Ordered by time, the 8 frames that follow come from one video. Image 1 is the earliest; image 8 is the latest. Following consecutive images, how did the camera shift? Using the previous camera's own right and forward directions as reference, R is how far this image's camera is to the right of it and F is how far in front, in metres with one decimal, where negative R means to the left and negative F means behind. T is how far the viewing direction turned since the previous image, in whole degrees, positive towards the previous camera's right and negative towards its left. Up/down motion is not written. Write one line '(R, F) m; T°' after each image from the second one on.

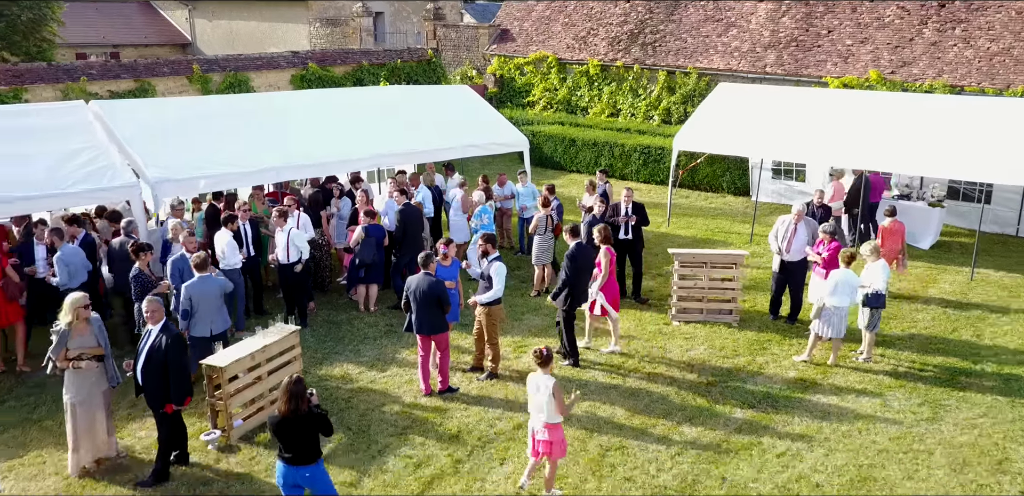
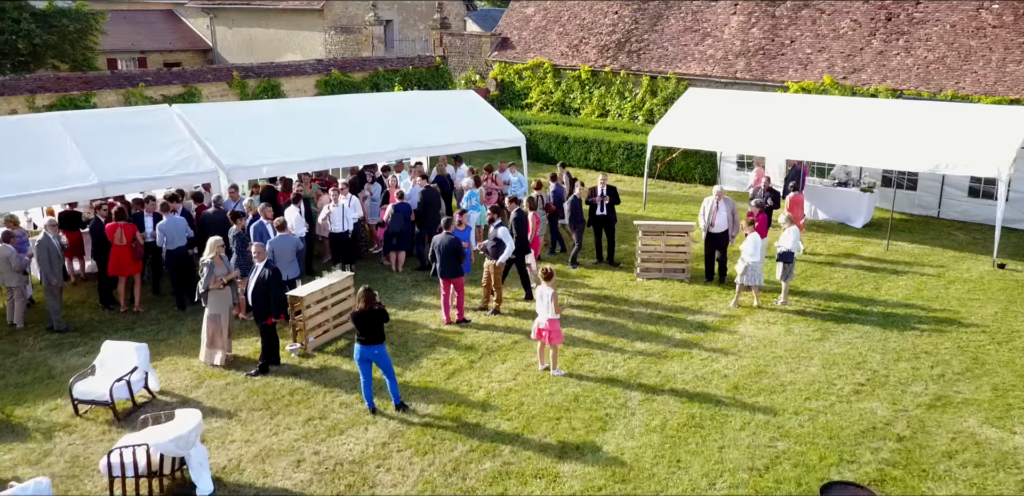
(0.0, -2.1) m; 0°
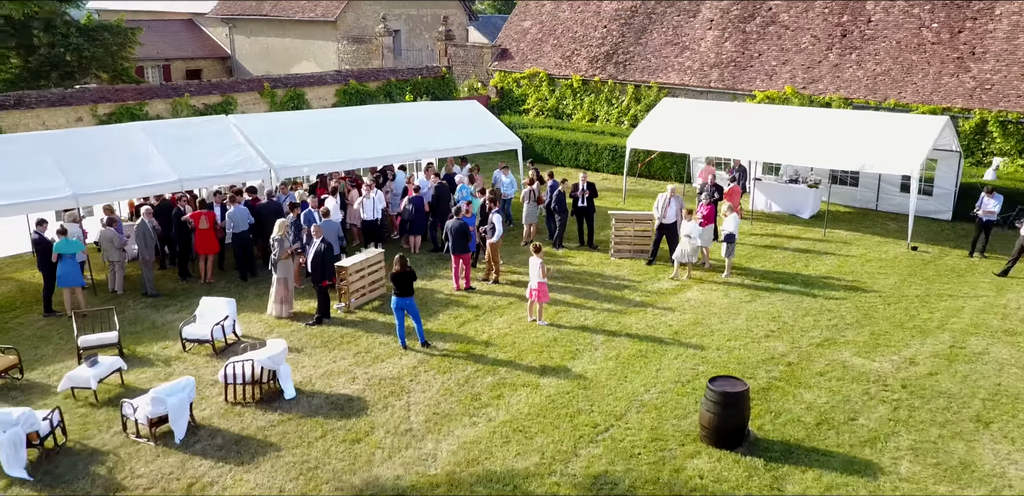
(0.0, -2.2) m; 0°
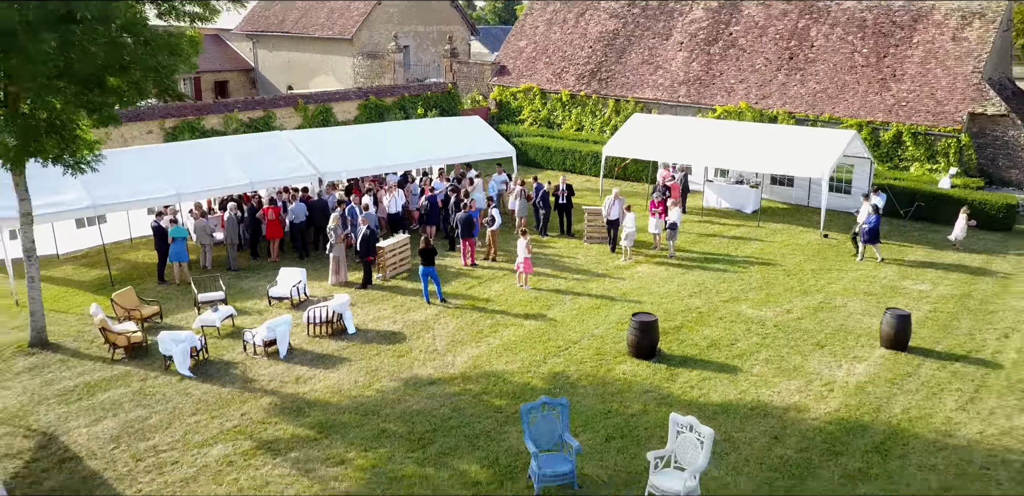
(+0.1, -3.3) m; 0°
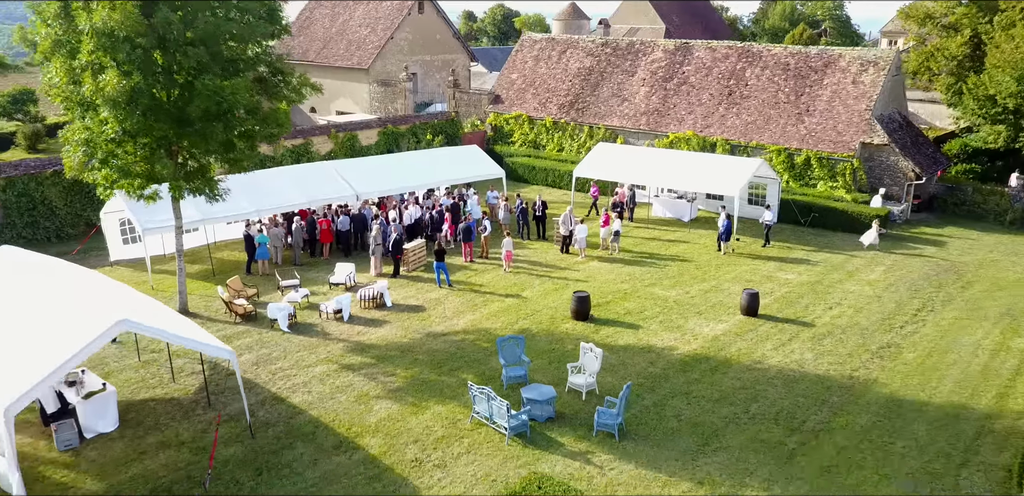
(+0.2, -5.2) m; 0°
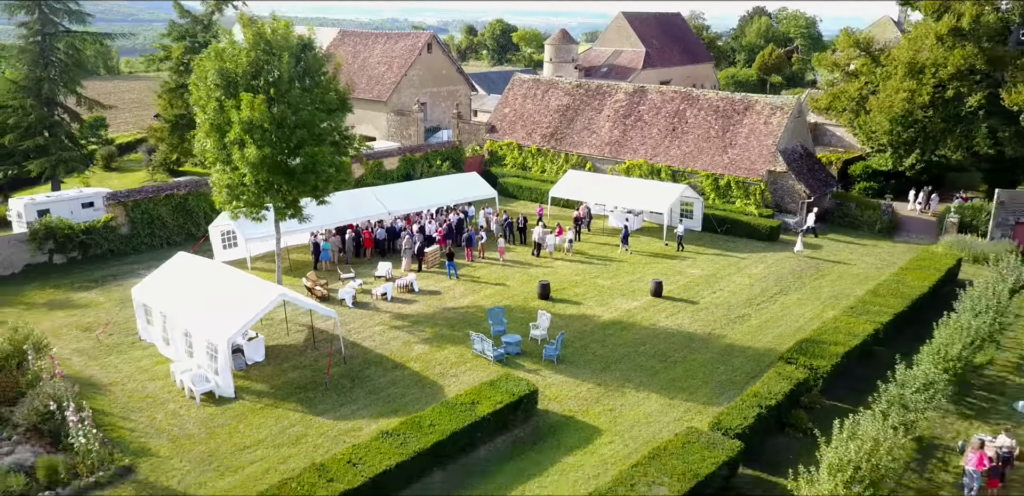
(+0.3, -7.7) m; 0°
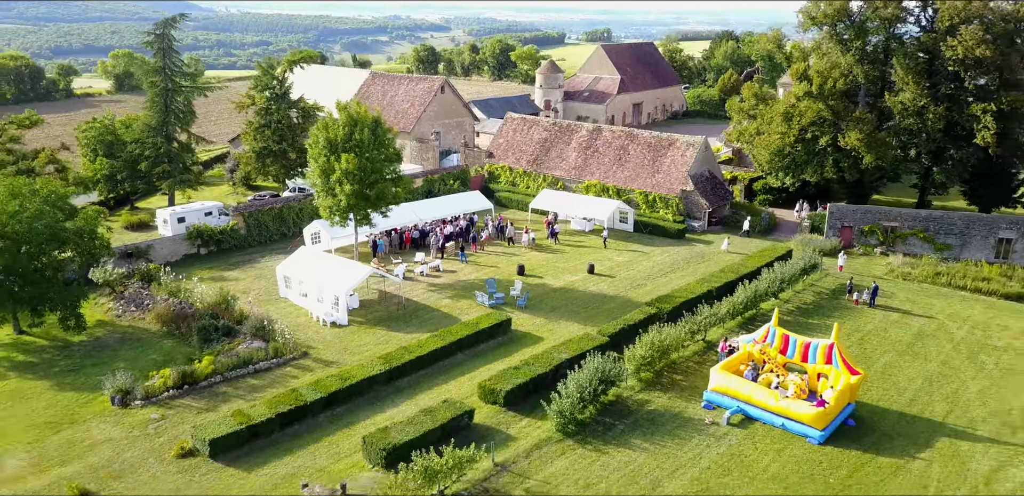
(+0.4, -13.9) m; 0°
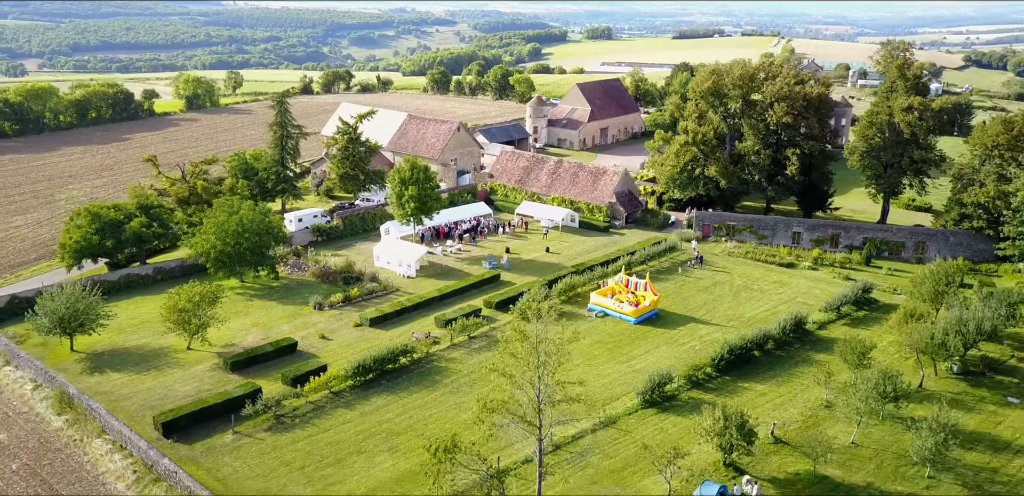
(+0.9, -27.6) m; 0°
